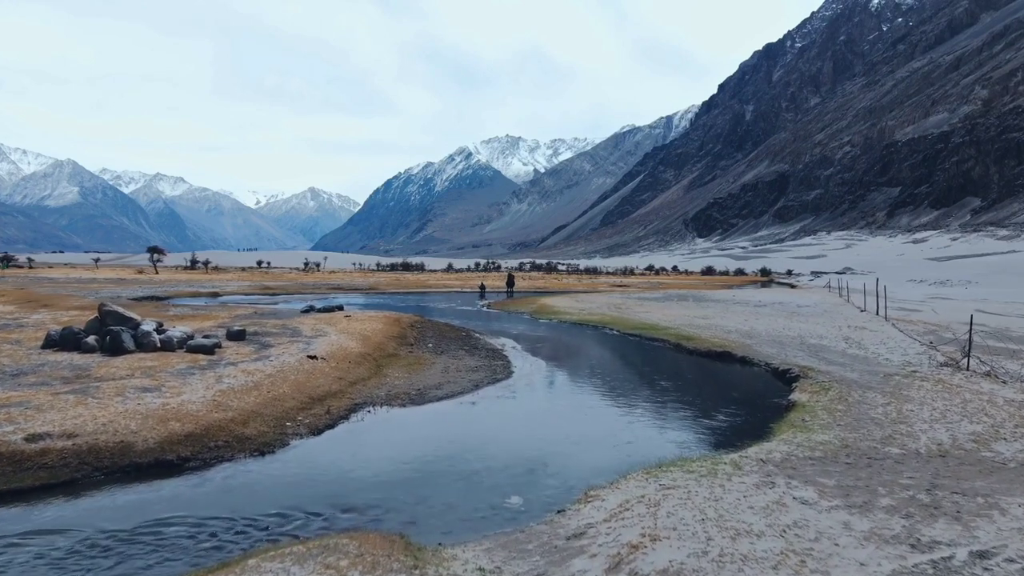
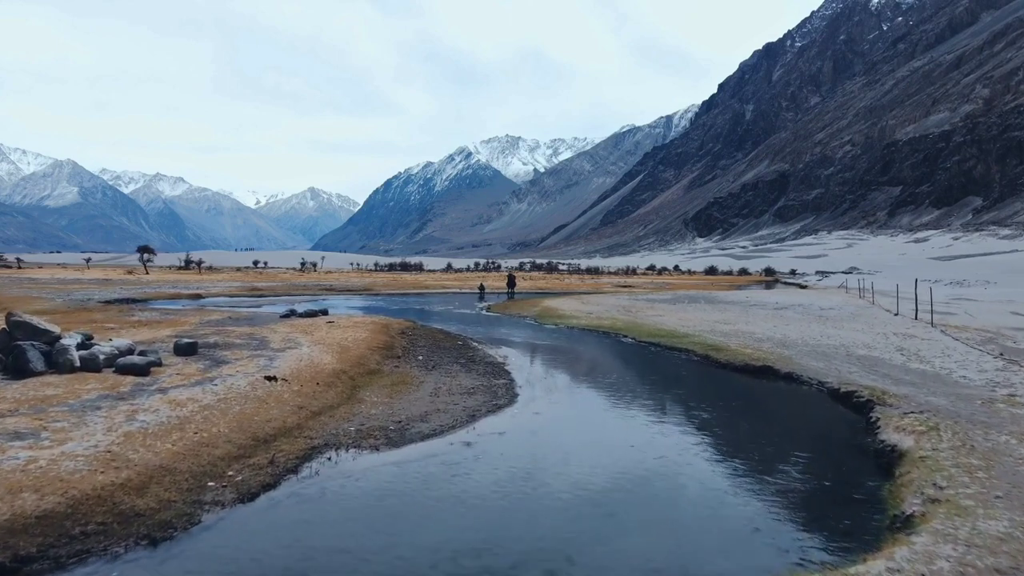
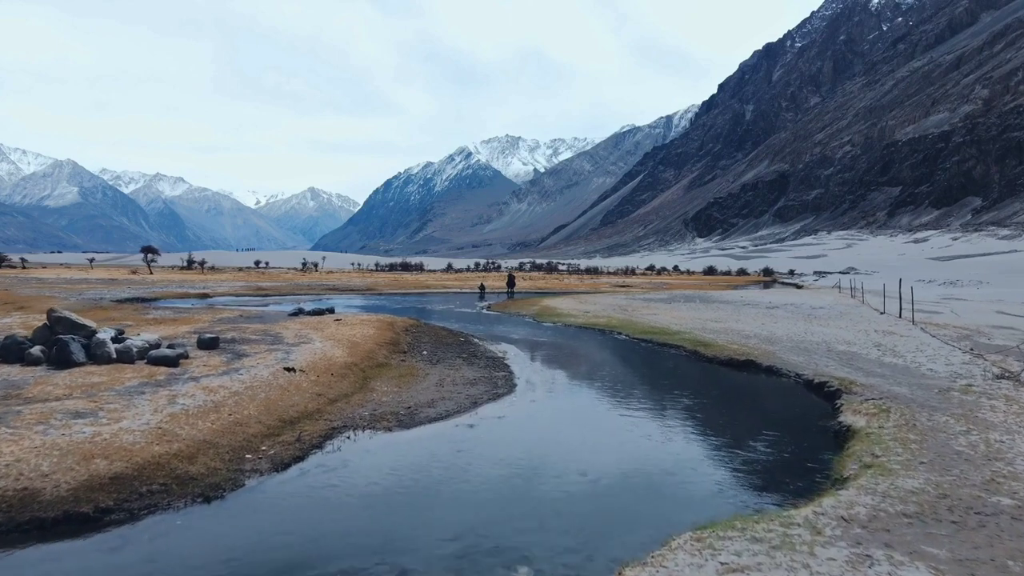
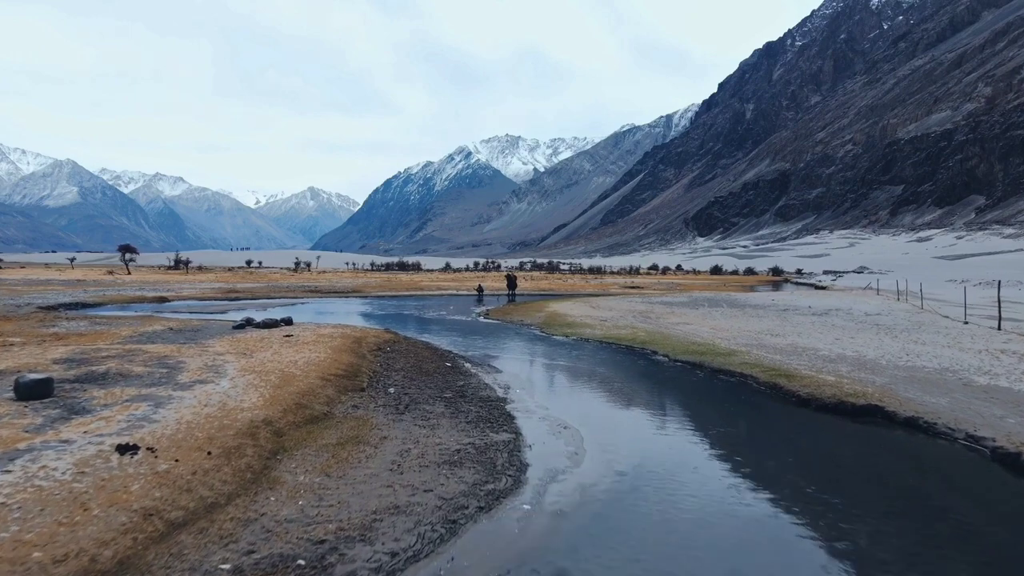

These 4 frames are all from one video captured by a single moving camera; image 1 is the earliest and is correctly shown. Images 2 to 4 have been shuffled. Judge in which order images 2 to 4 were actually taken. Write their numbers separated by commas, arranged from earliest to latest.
3, 2, 4
